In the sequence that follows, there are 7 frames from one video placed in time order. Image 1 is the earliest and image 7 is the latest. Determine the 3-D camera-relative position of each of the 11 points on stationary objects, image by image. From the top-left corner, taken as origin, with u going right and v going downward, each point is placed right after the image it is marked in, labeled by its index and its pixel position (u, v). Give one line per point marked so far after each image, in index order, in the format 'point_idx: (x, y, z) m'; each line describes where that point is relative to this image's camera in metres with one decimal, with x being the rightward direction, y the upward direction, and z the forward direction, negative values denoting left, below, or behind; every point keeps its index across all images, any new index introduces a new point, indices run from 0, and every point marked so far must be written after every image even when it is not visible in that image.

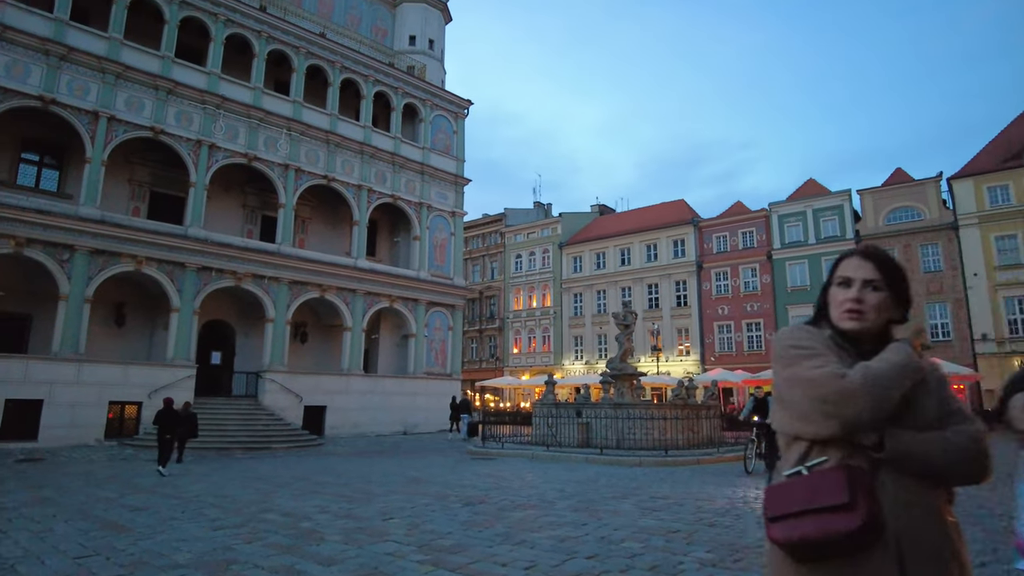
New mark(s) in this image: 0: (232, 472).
0: (-5.9, -3.9, +13.8) m
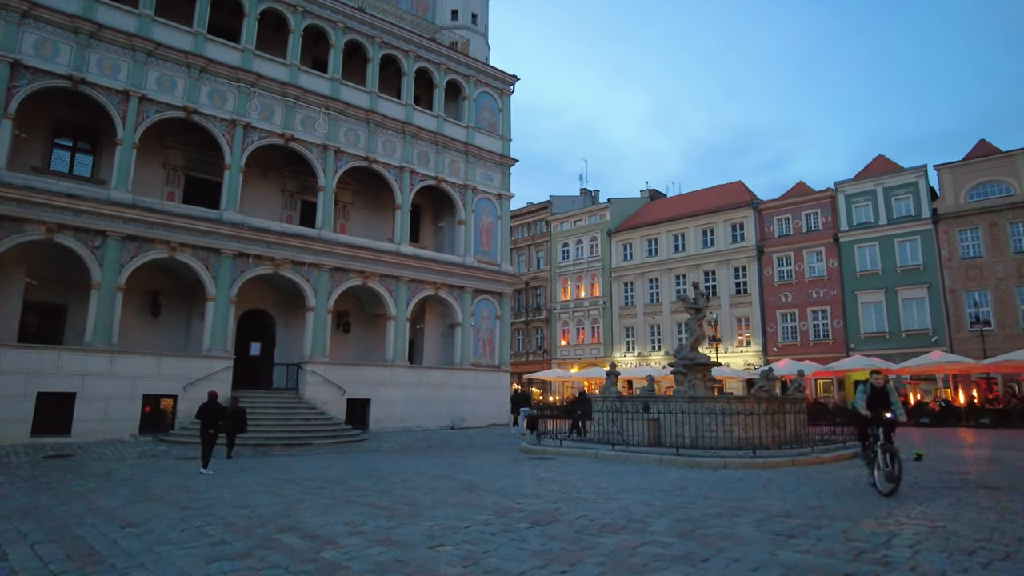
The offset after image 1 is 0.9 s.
0: (-4.7, -3.5, +12.4) m
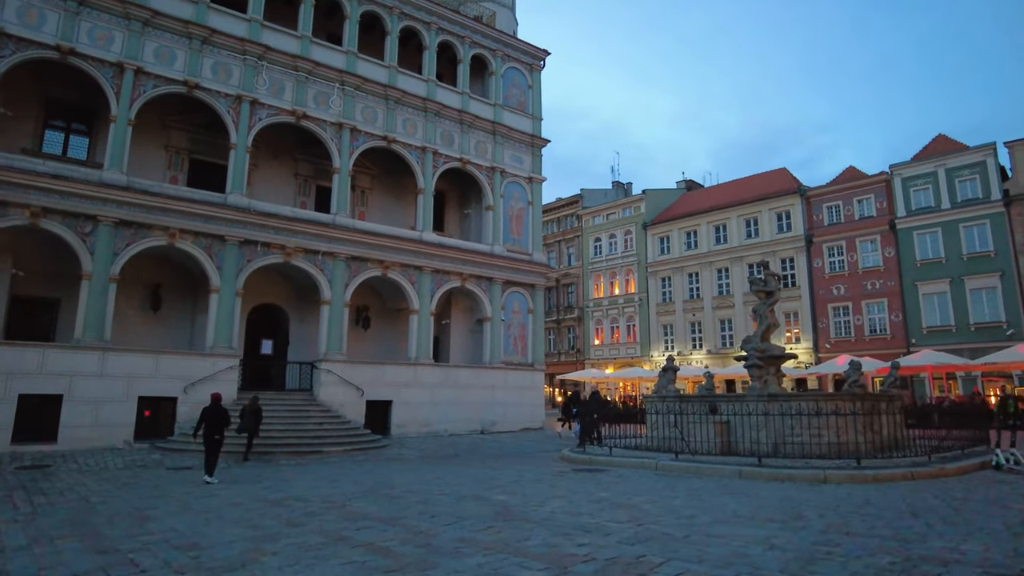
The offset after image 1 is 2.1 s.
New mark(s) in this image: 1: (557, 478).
0: (-4.0, -3.1, +10.2) m
1: (+0.7, -3.1, +10.6) m
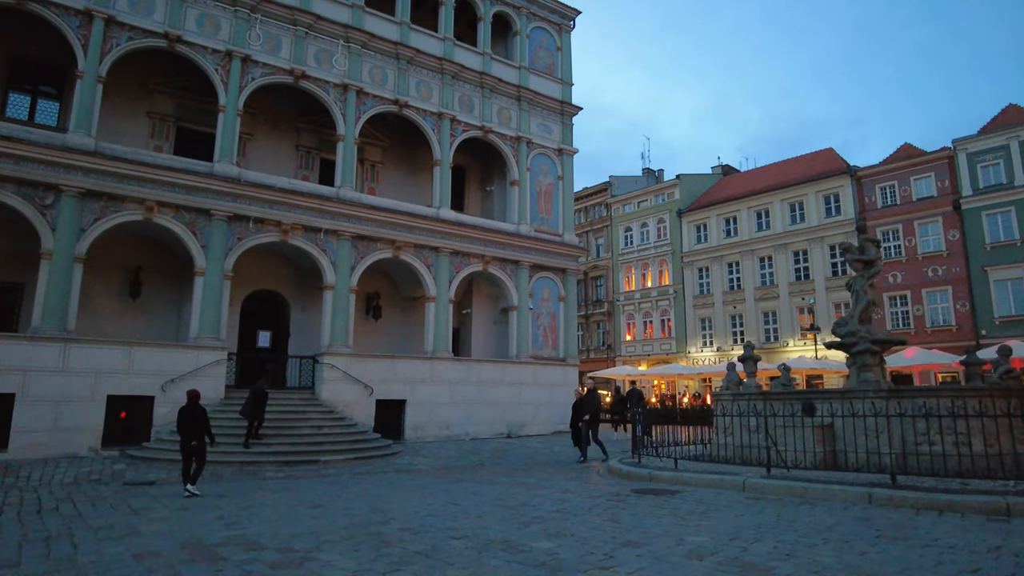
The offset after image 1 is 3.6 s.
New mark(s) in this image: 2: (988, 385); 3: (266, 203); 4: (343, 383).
0: (-3.5, -2.7, +7.5) m
1: (+1.2, -2.5, +7.7) m
2: (+6.6, -1.4, +9.2) m
3: (-6.6, +2.3, +17.7) m
4: (-4.6, -2.6, +17.8) m
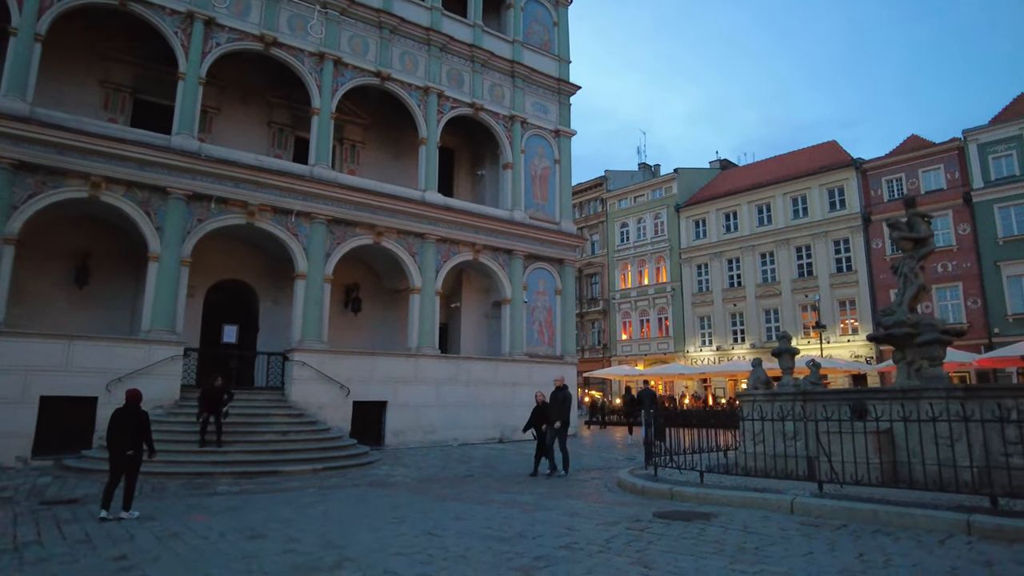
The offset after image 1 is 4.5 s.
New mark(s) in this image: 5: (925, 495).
0: (-3.5, -2.4, +5.7) m
1: (+1.2, -2.3, +5.9) m
2: (+6.6, -1.1, +7.5) m
3: (-6.8, +2.6, +15.8) m
4: (-4.8, -2.3, +16.0) m
5: (+4.4, -2.2, +6.9) m
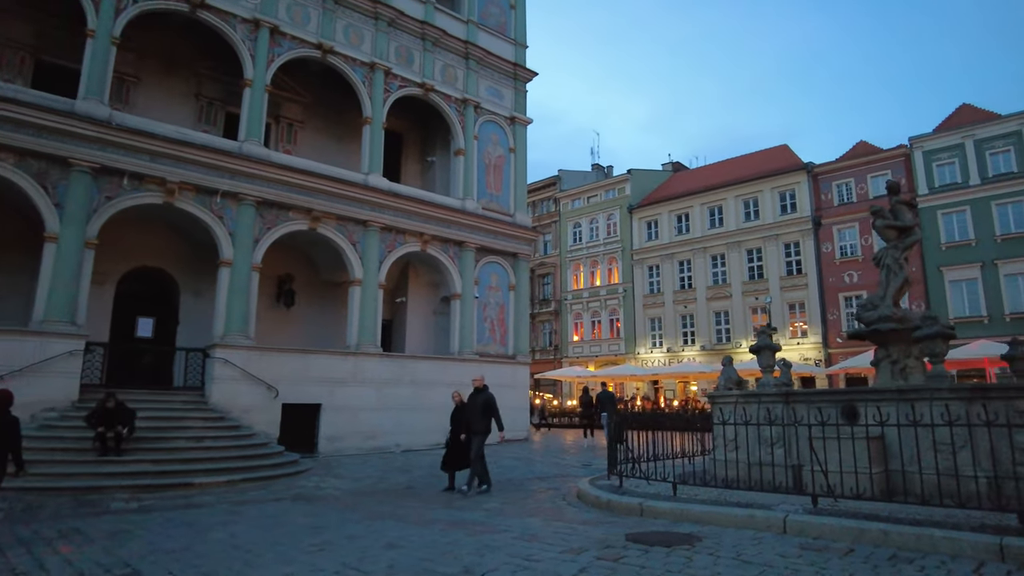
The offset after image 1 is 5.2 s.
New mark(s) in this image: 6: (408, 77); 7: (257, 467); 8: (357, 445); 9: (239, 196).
0: (-3.9, -2.1, +4.1) m
1: (+0.8, -2.1, +4.7) m
2: (+6.1, -1.0, +6.7) m
3: (-7.8, +2.8, +14.0) m
4: (-5.9, -2.1, +14.3) m
5: (+3.9, -2.1, +6.0) m
6: (-3.0, +6.1, +19.0) m
7: (-4.6, -3.2, +11.8) m
8: (-3.7, -3.8, +15.8) m
9: (-6.3, +2.1, +15.2) m
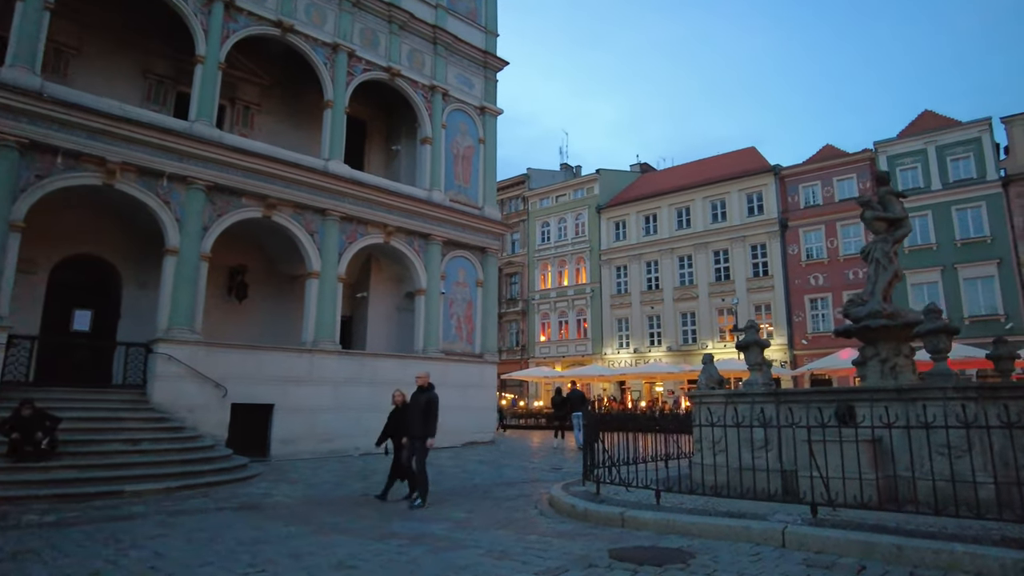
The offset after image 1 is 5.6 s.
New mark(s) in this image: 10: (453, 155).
0: (-4.1, -1.9, +3.2) m
1: (+0.6, -1.9, +4.0) m
2: (+5.8, -0.9, +6.3) m
3: (-8.4, +3.1, +12.9) m
4: (-6.6, -1.9, +13.3) m
5: (+3.6, -2.0, +5.4) m
6: (-3.8, +6.2, +18.1) m
7: (-5.2, -3.0, +10.8) m
8: (-4.5, -3.6, +14.9) m
9: (-7.0, +2.3, +14.2) m
10: (-1.7, +4.0, +19.5) m
